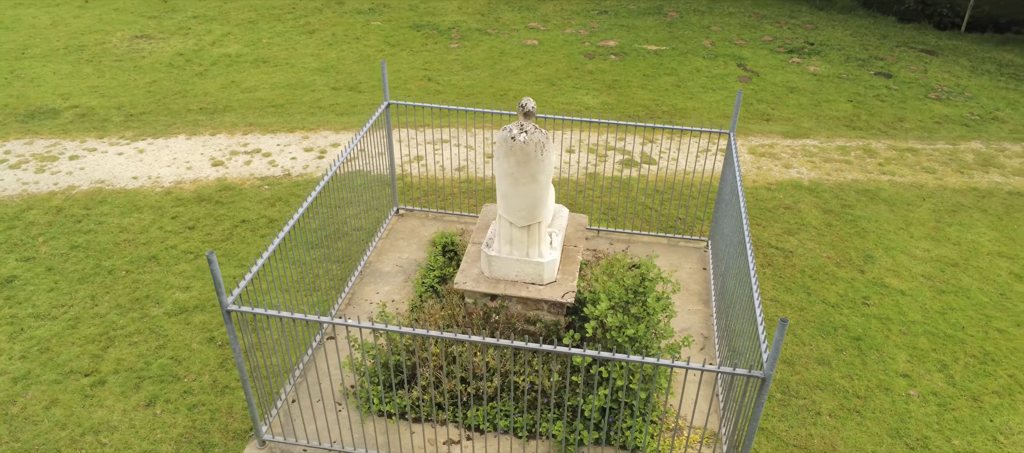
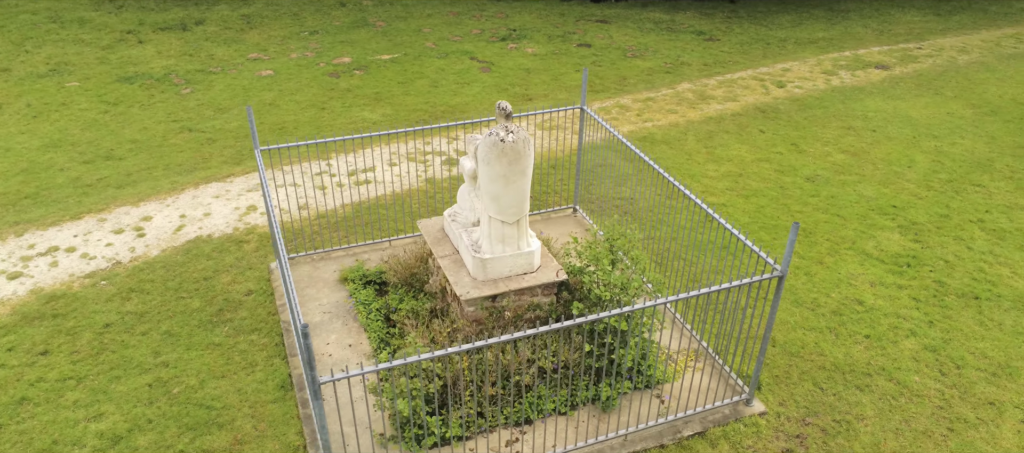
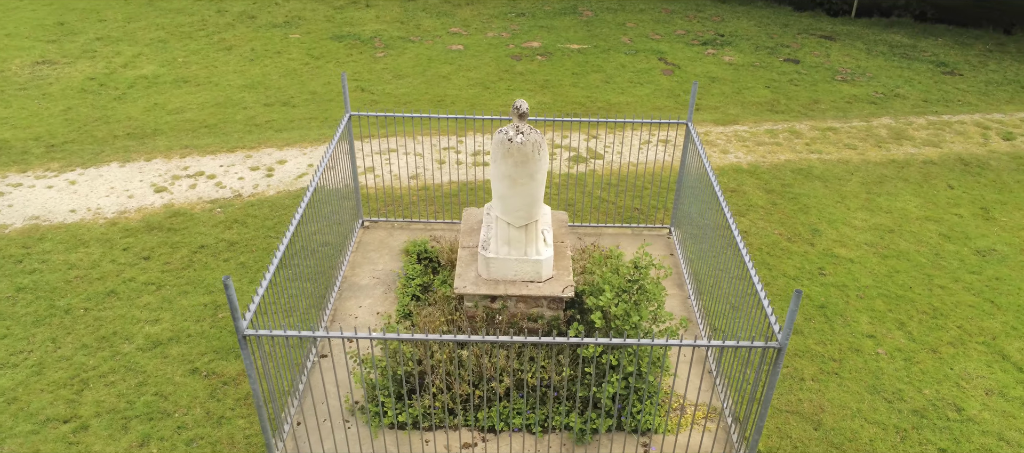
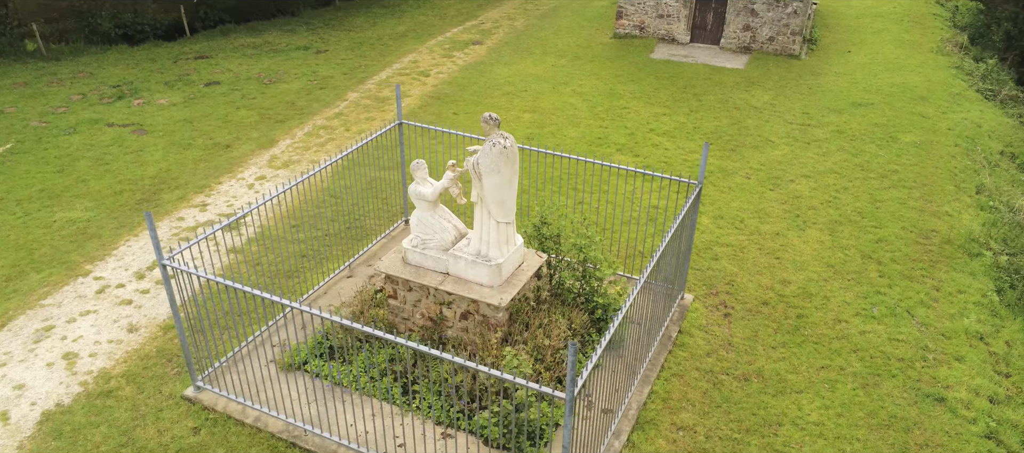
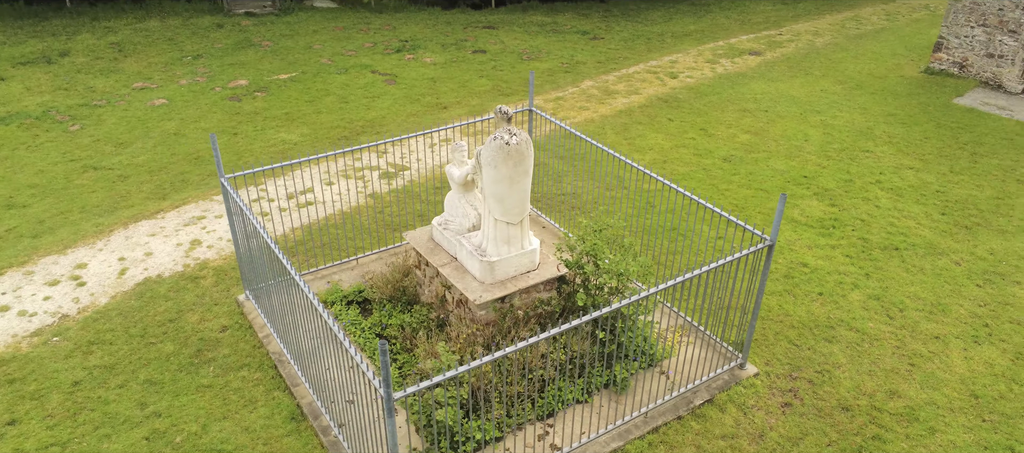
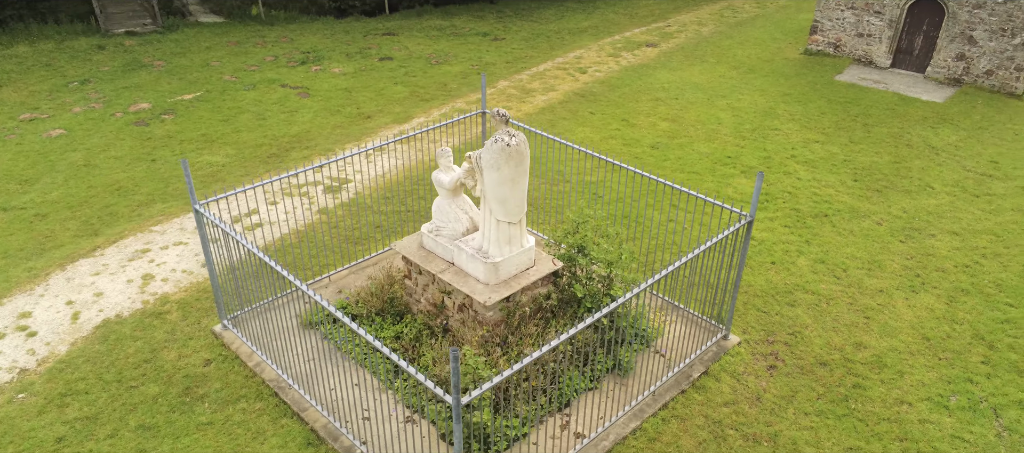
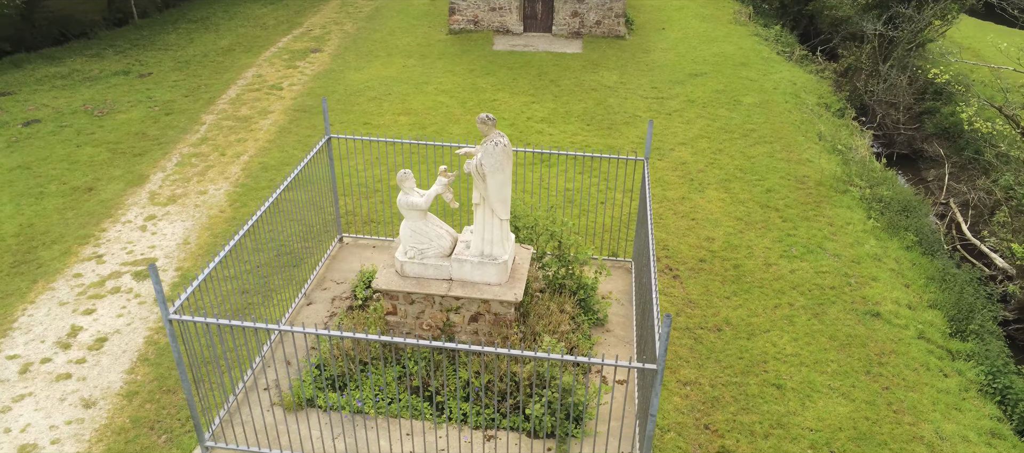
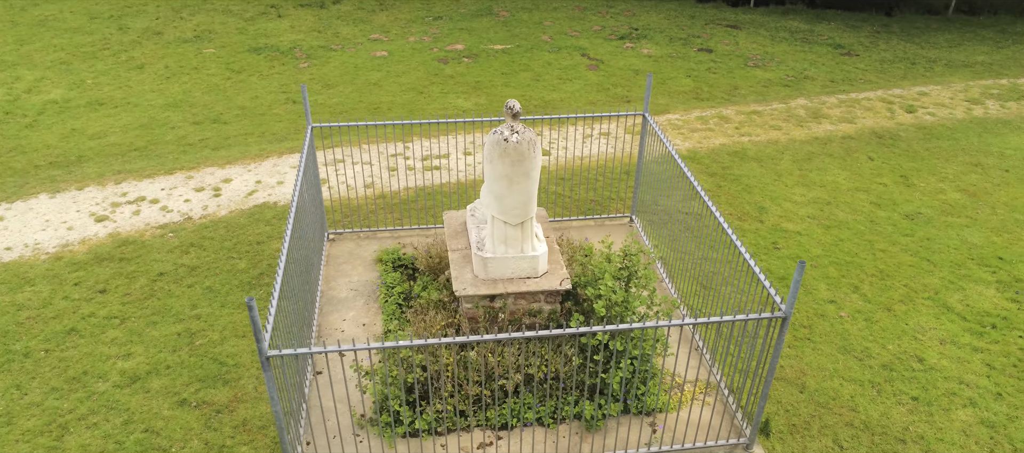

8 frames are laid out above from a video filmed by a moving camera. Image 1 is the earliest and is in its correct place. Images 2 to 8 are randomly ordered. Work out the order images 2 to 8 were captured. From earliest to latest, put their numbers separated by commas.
3, 8, 2, 5, 6, 4, 7
